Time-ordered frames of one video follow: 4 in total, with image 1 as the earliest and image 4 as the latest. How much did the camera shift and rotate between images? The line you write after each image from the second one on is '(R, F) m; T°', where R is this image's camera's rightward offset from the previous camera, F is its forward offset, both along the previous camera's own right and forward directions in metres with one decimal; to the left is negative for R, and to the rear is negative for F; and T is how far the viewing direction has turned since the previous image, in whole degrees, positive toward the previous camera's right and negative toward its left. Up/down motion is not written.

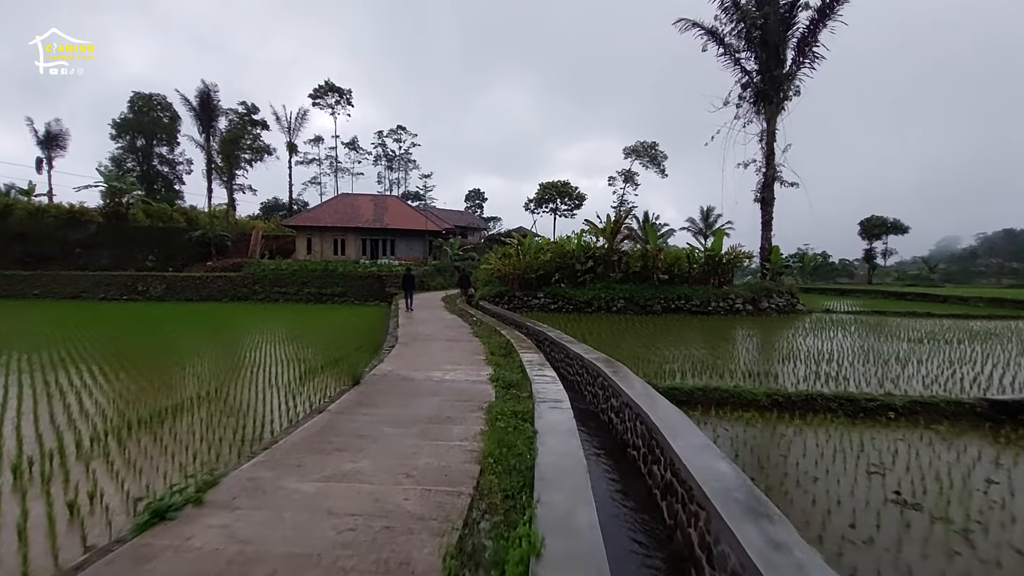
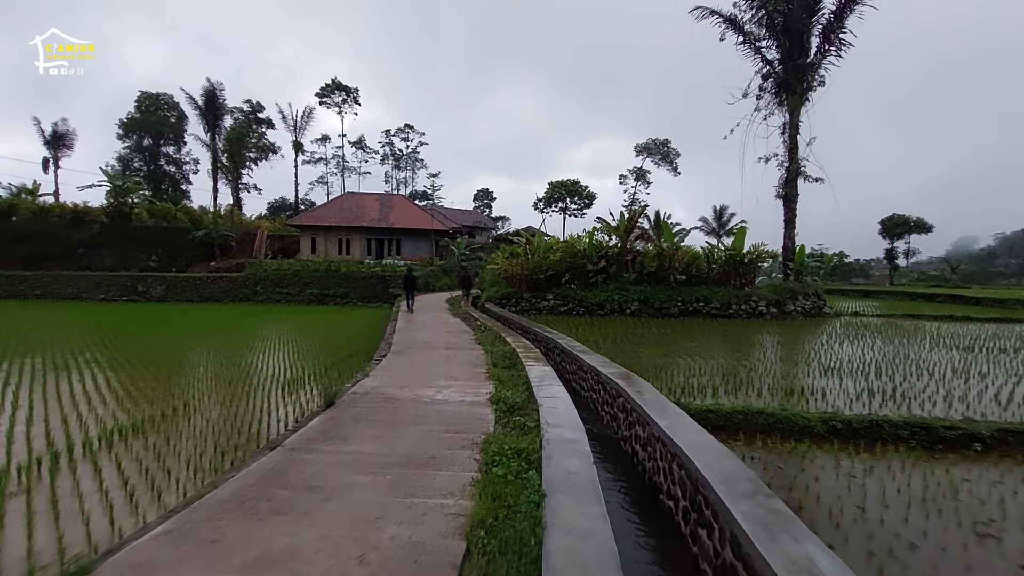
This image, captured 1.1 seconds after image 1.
(0.0, +0.9) m; -1°
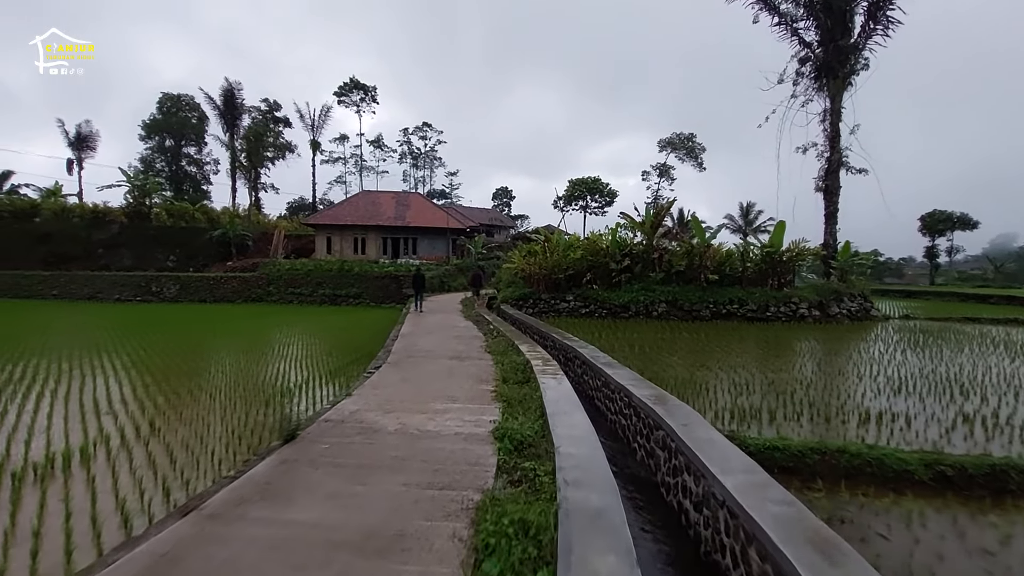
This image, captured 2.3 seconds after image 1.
(+0.1, +1.0) m; -2°
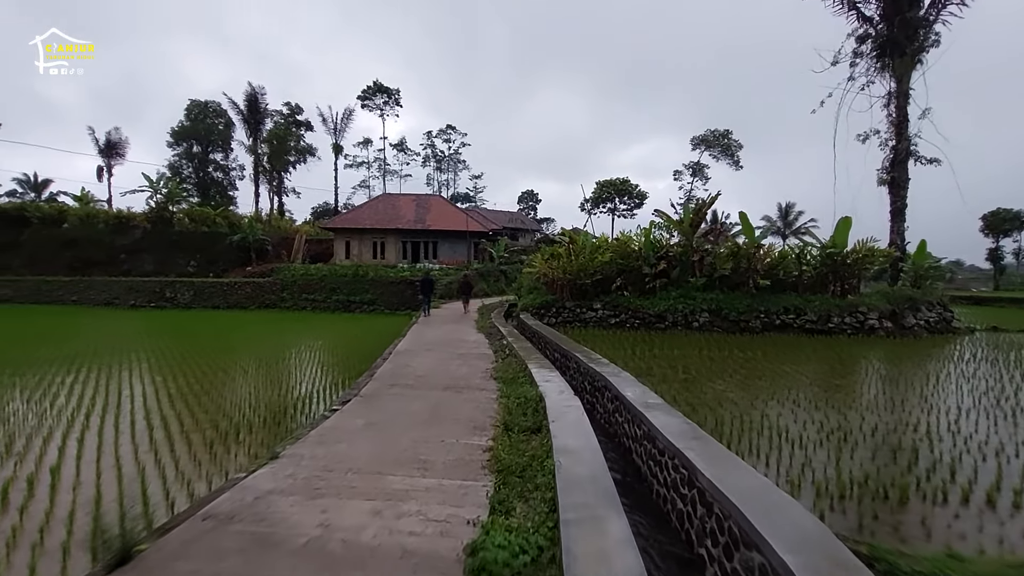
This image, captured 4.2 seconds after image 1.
(+0.2, +1.5) m; -3°
